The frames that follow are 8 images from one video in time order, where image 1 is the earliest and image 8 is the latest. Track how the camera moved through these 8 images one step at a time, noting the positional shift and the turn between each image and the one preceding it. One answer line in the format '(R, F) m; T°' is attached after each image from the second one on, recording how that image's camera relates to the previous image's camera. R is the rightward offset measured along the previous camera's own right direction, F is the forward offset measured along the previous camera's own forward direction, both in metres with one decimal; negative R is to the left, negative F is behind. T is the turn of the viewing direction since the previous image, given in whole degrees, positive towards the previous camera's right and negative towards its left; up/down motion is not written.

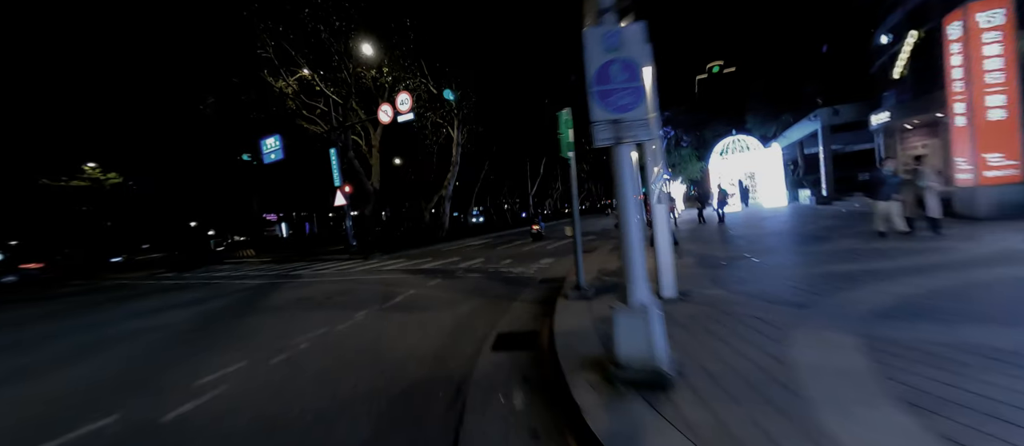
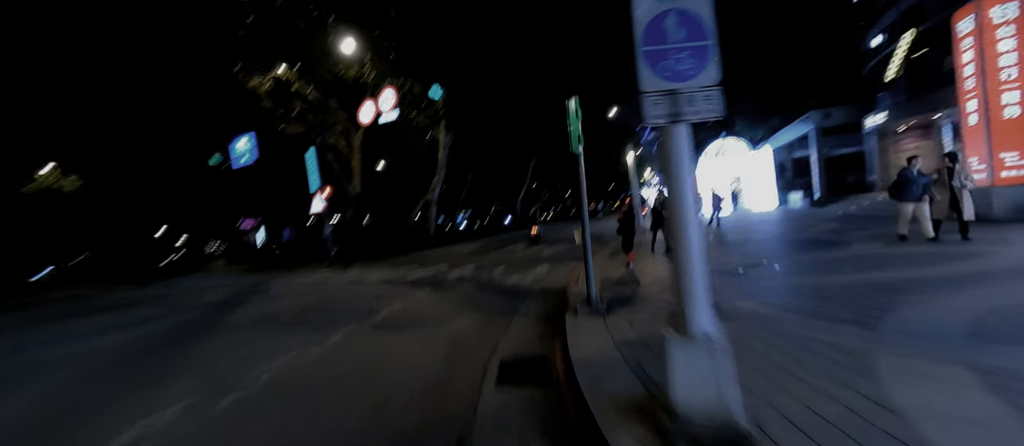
(-0.3, +1.1) m; +2°
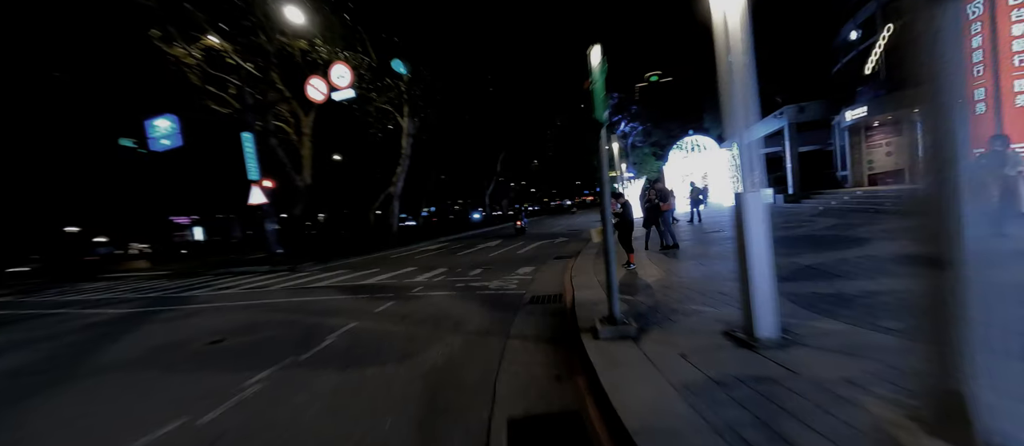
(-0.5, +1.9) m; +6°
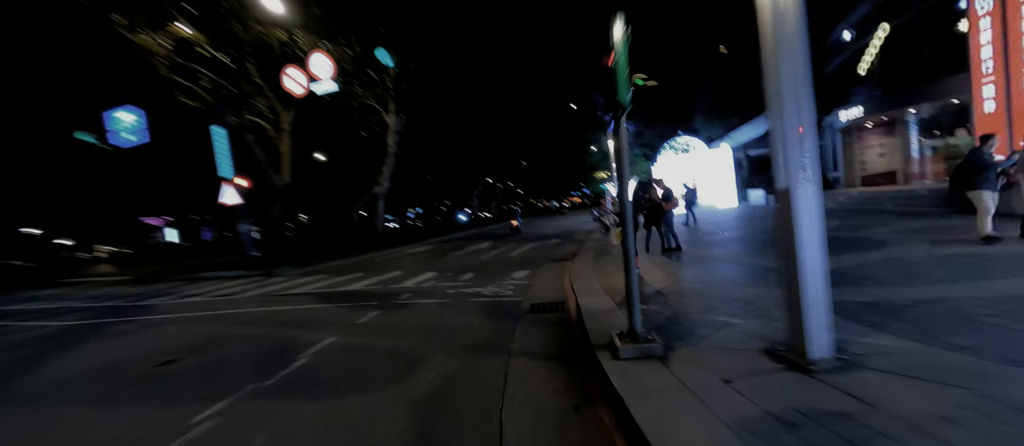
(-0.2, +0.8) m; +2°
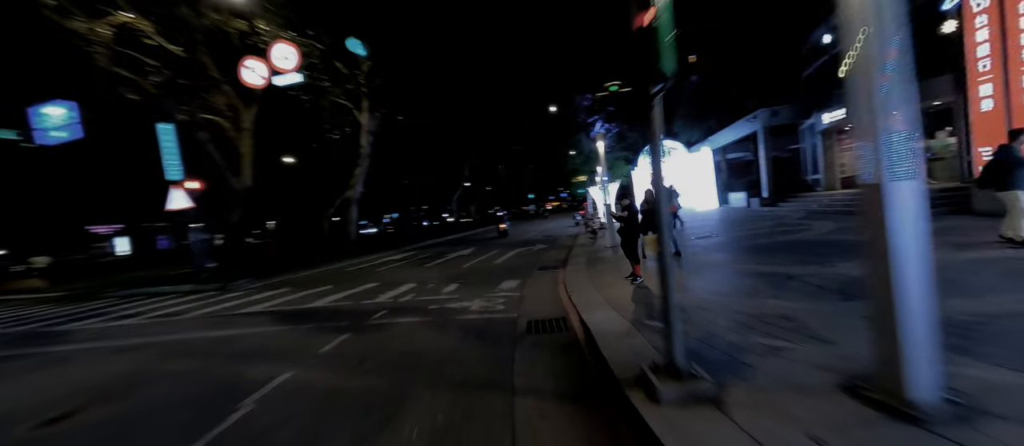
(-0.3, +1.1) m; +4°
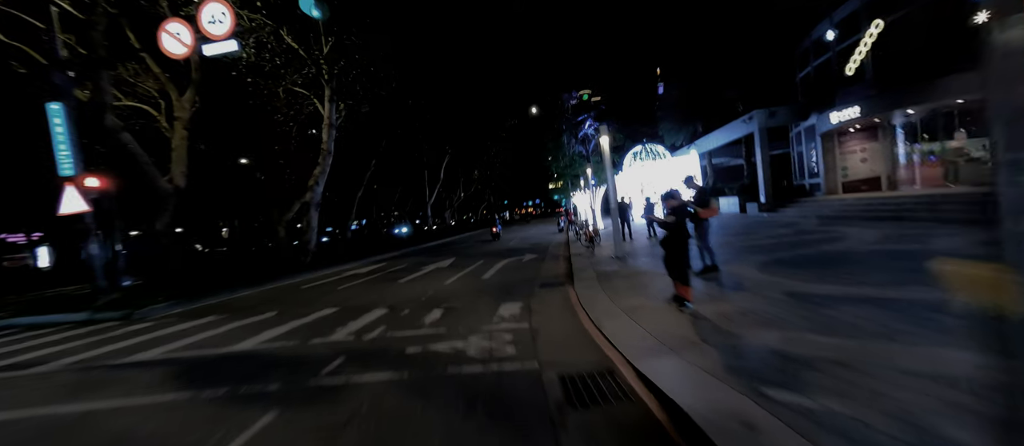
(-0.7, +2.4) m; +5°
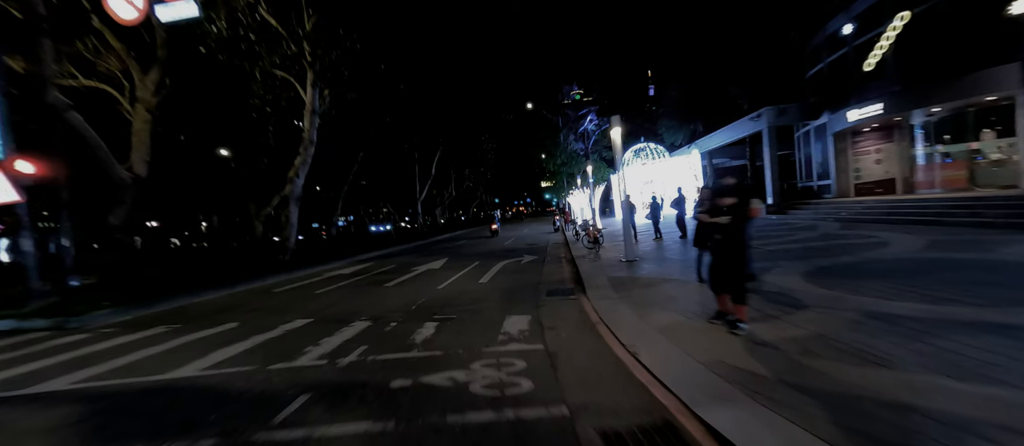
(-0.4, +1.3) m; +2°
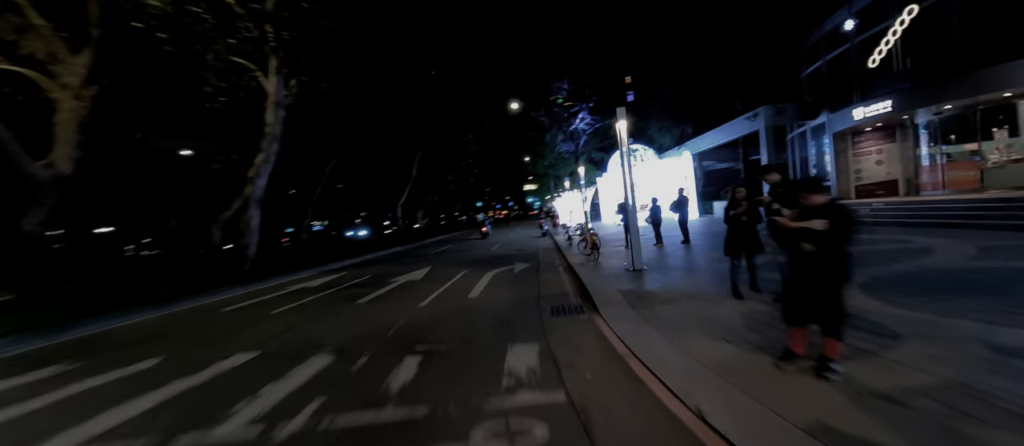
(-0.4, +1.5) m; +3°
